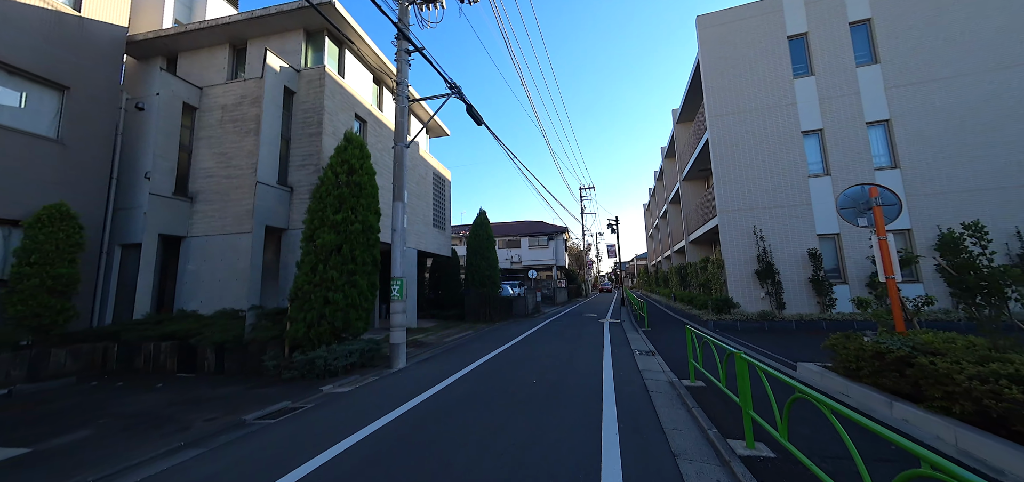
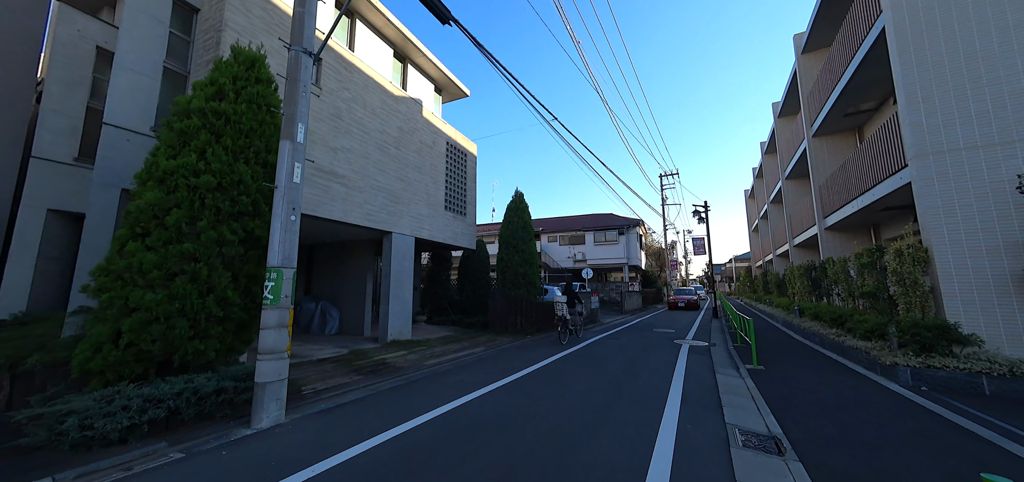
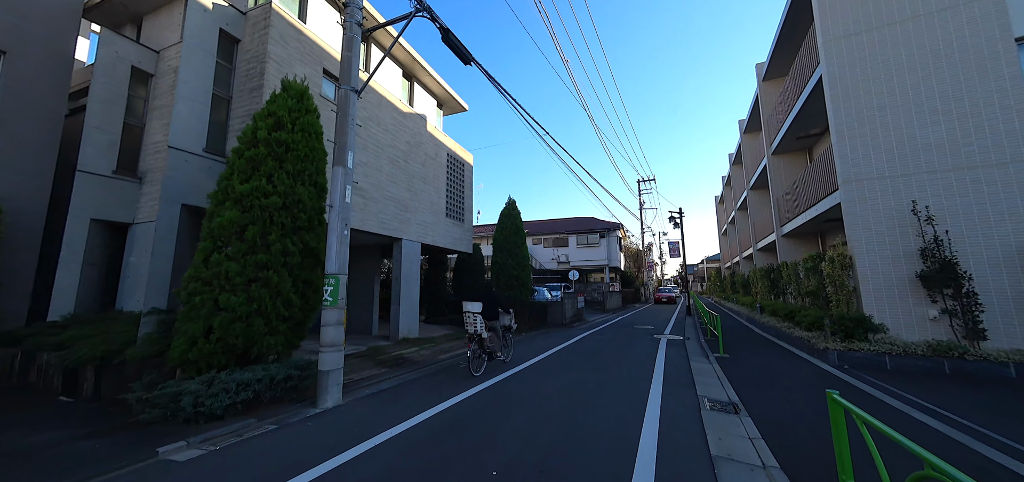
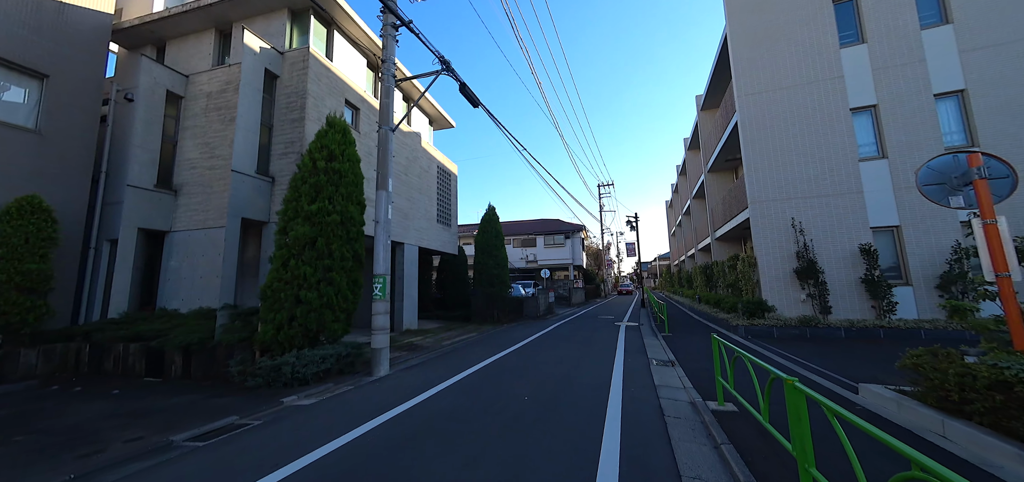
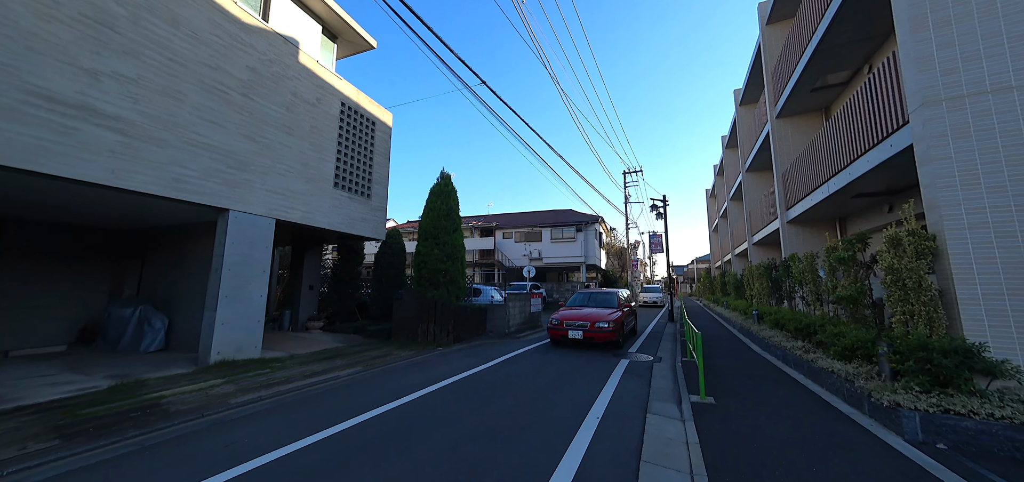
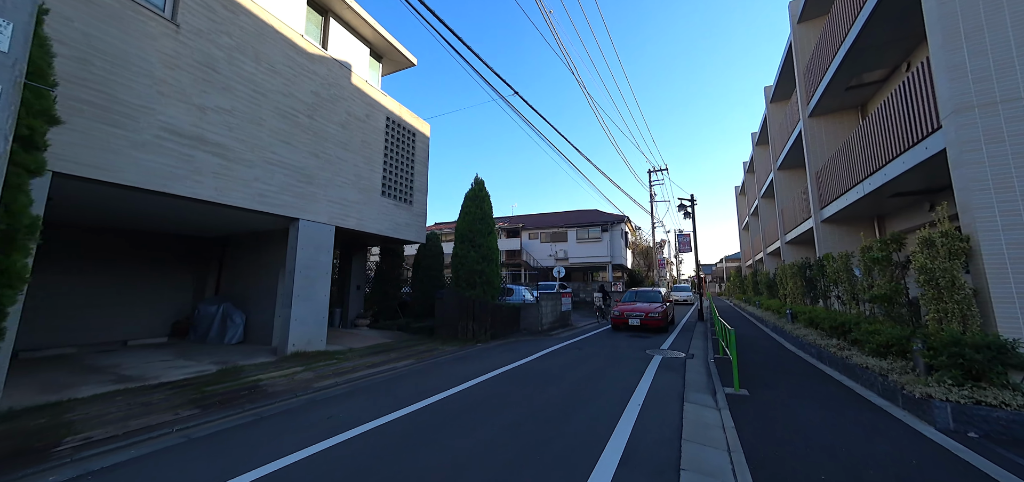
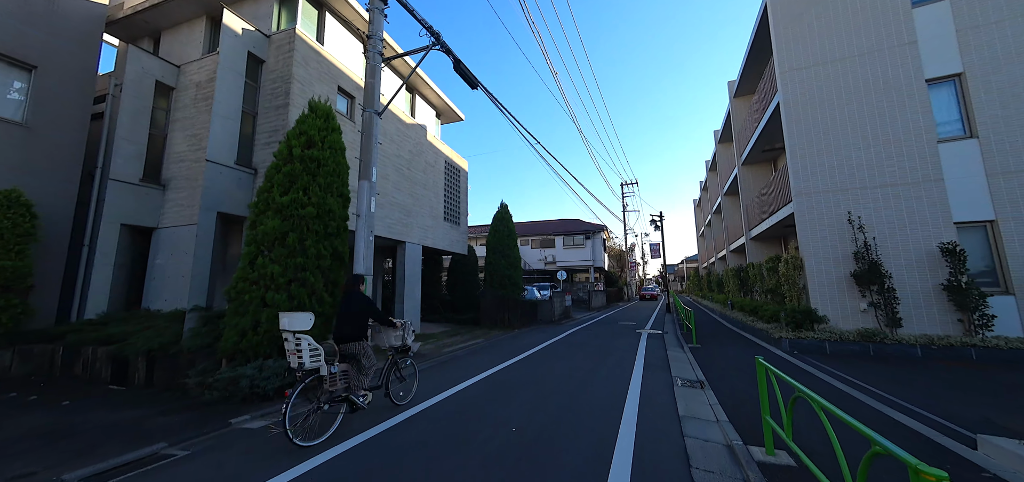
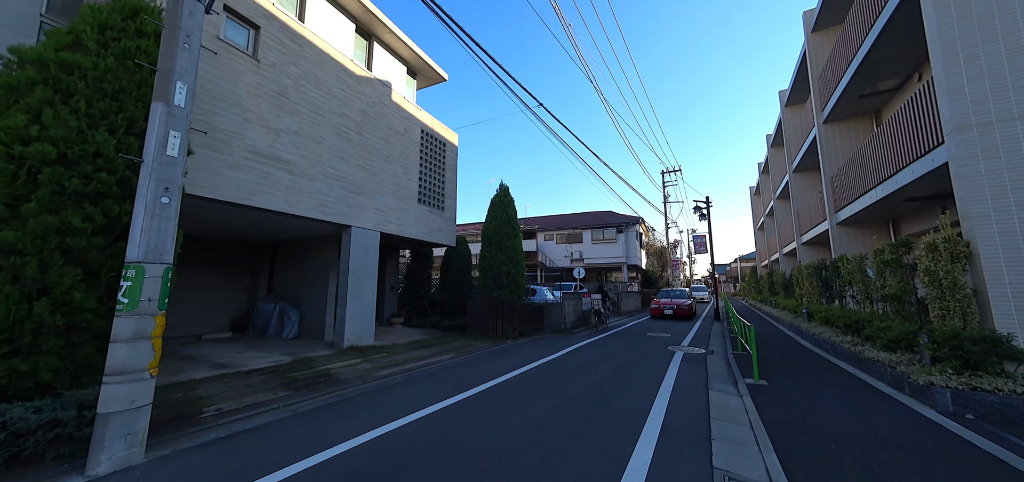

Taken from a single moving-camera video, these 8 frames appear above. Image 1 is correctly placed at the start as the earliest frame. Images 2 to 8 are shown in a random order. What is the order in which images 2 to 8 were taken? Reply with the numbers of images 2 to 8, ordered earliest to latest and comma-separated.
4, 7, 3, 2, 8, 6, 5
